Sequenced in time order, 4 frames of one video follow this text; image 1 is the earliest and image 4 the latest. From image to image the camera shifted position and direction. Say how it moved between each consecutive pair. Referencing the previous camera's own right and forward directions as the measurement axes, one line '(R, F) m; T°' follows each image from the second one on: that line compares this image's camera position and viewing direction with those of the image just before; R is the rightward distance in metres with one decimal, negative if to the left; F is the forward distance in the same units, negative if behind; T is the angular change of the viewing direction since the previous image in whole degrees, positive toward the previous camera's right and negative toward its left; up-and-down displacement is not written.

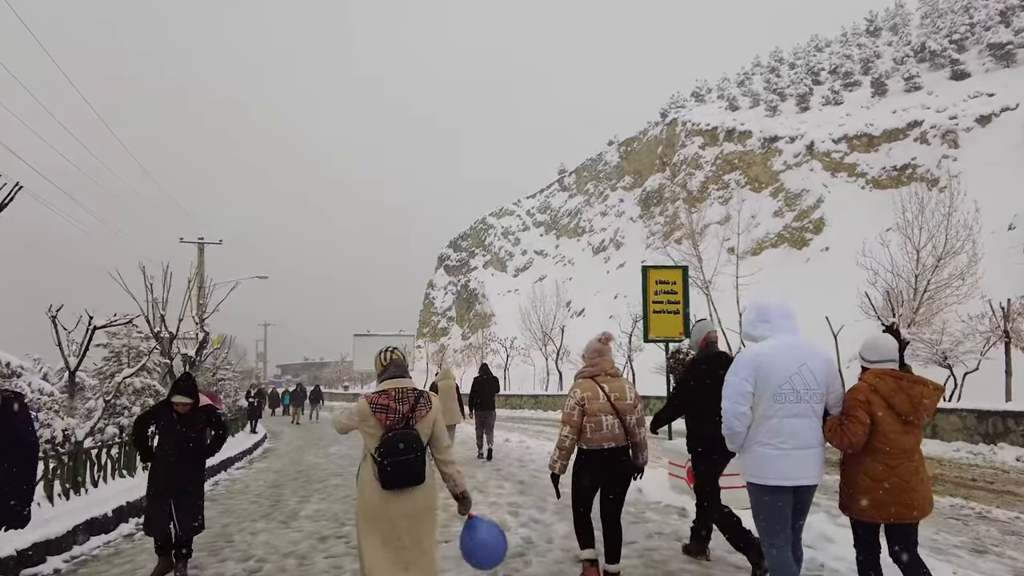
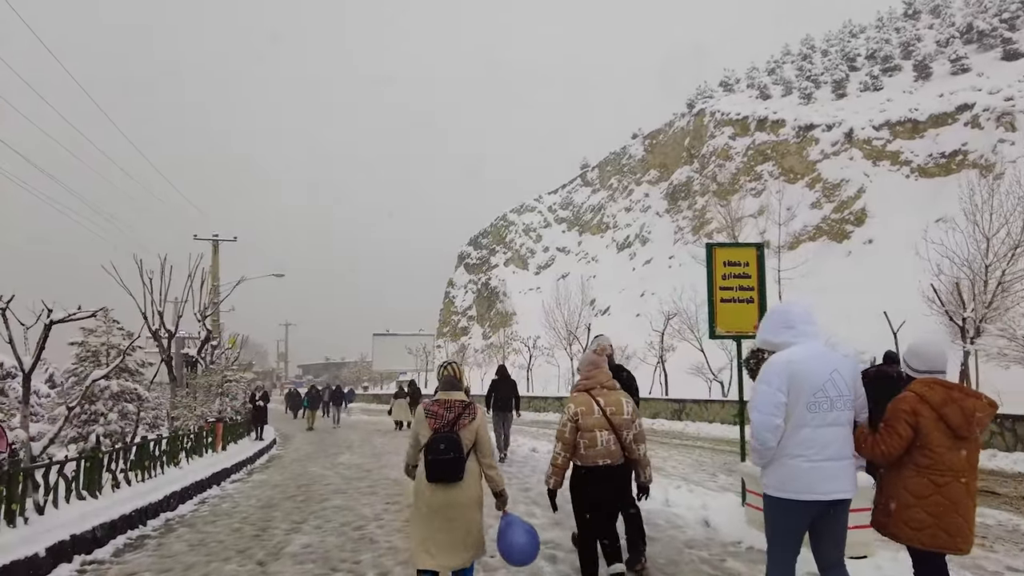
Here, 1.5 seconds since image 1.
(-0.1, +1.7) m; -2°
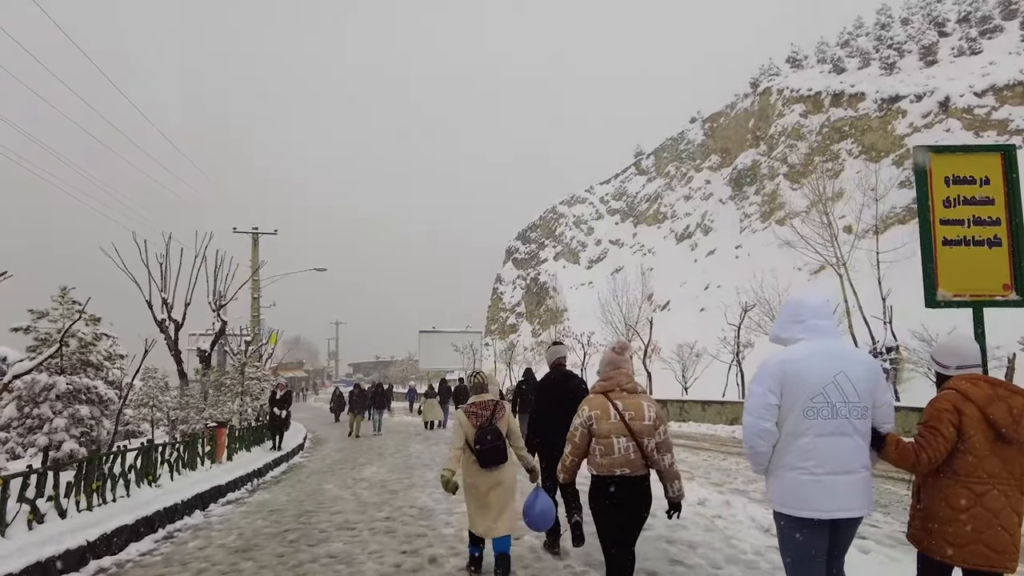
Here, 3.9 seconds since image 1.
(-0.2, +3.0) m; -4°
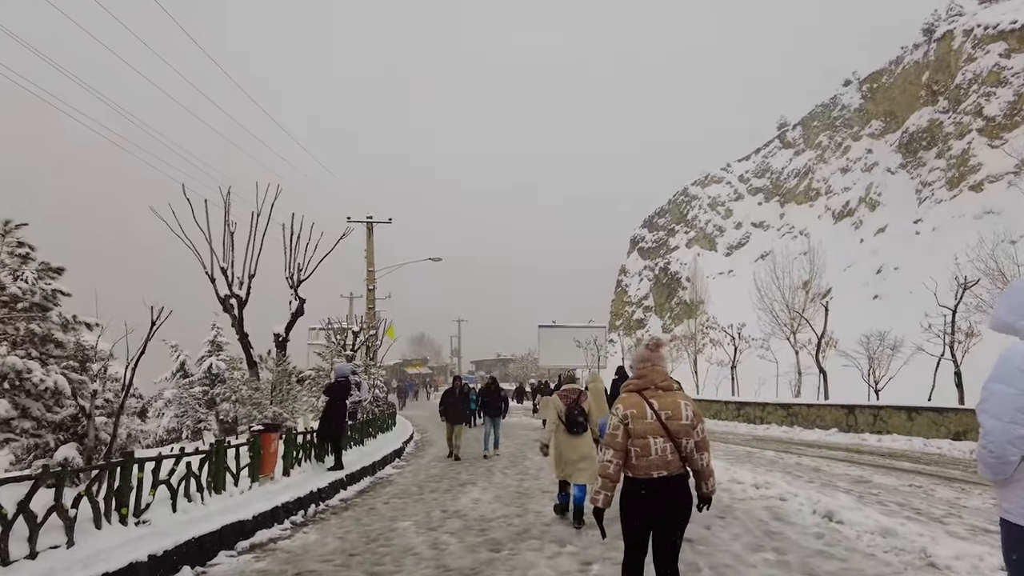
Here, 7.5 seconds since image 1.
(-0.5, +4.3) m; -10°
